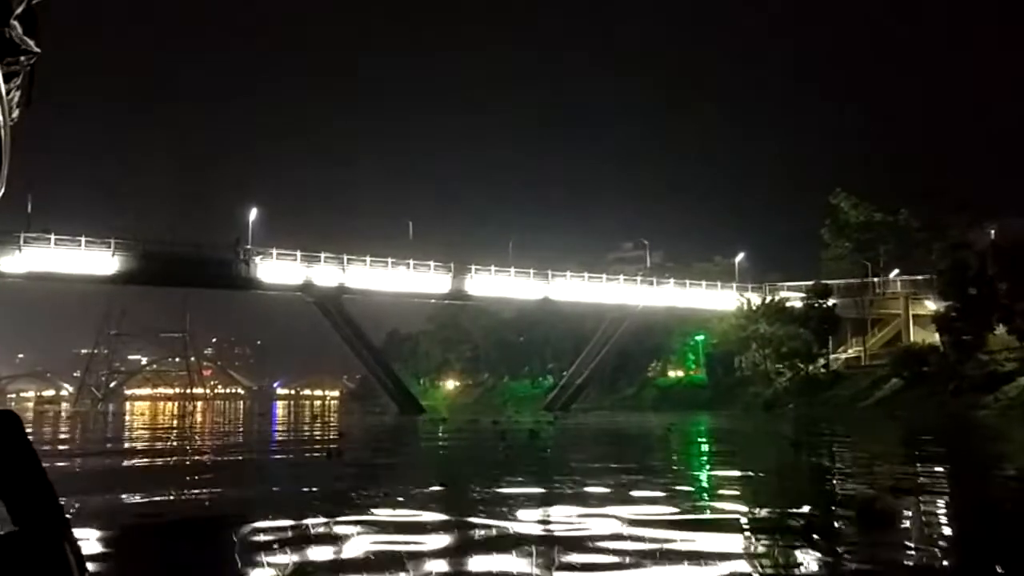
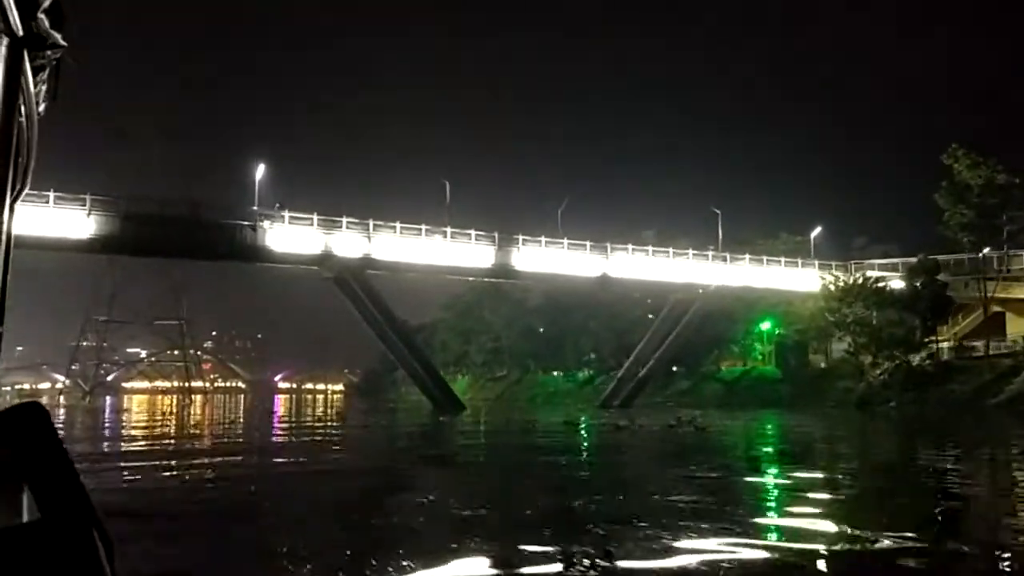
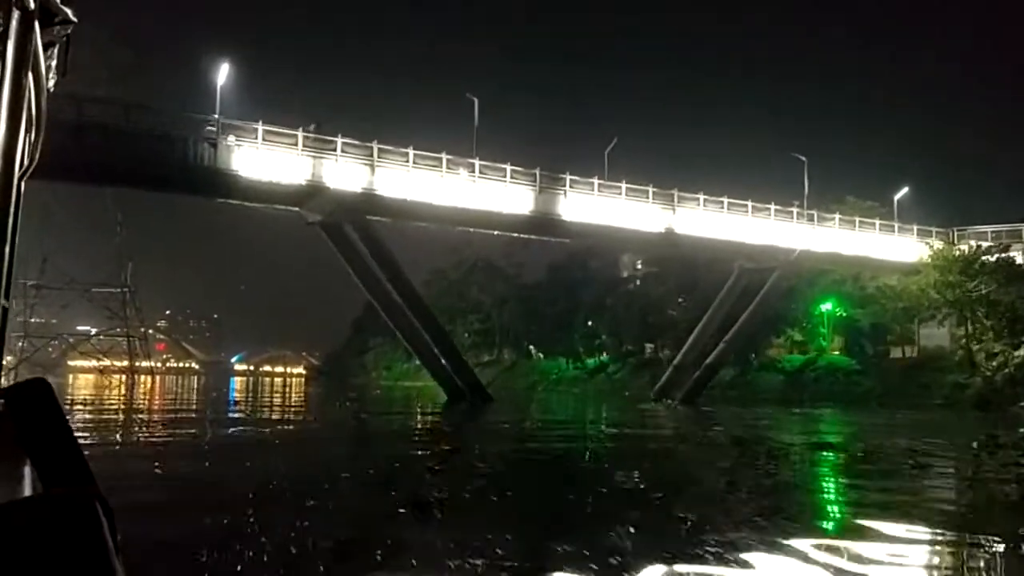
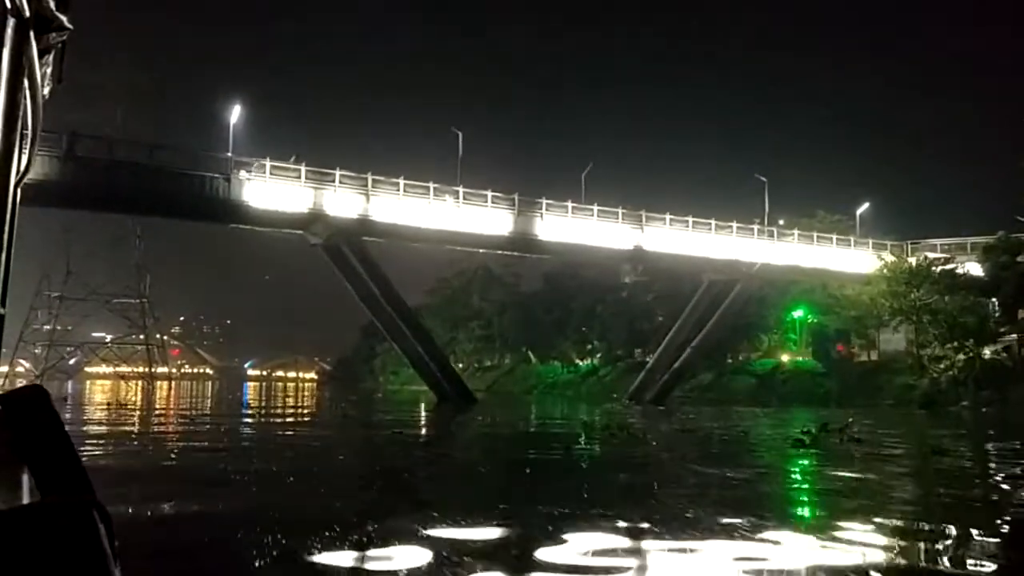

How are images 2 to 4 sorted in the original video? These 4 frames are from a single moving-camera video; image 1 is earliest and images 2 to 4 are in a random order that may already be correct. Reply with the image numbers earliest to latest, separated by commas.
2, 4, 3
